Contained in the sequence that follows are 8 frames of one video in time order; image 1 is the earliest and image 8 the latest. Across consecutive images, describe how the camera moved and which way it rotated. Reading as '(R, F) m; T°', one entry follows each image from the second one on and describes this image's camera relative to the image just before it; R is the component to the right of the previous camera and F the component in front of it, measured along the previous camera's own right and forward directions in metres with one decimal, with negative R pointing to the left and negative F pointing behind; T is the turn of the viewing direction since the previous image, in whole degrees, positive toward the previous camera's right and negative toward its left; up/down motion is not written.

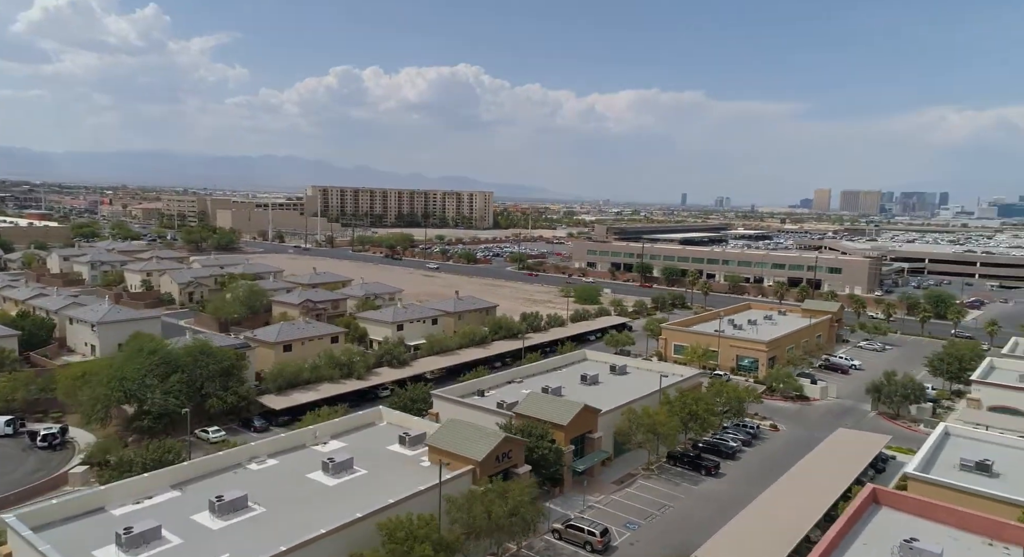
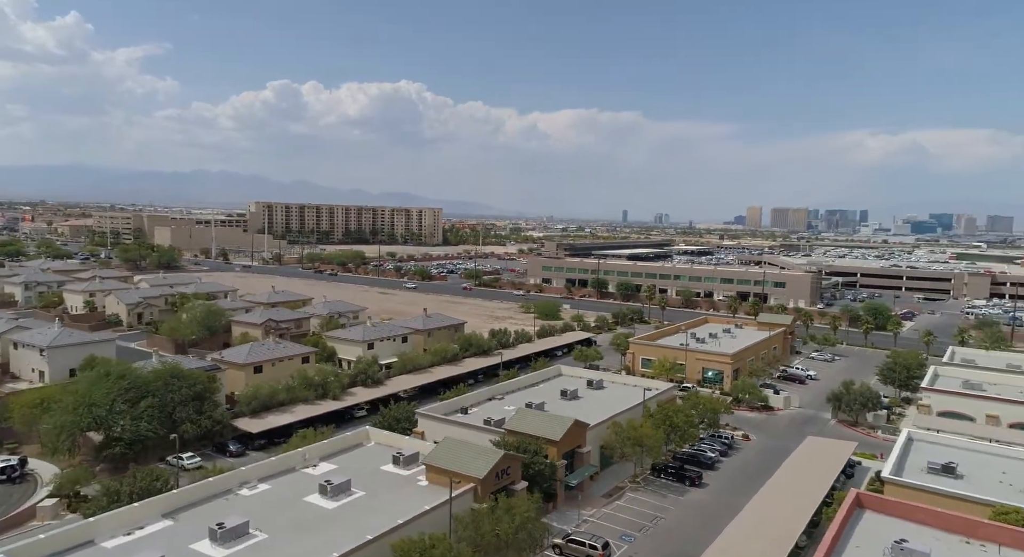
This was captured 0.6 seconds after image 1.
(-1.8, -0.3) m; +5°
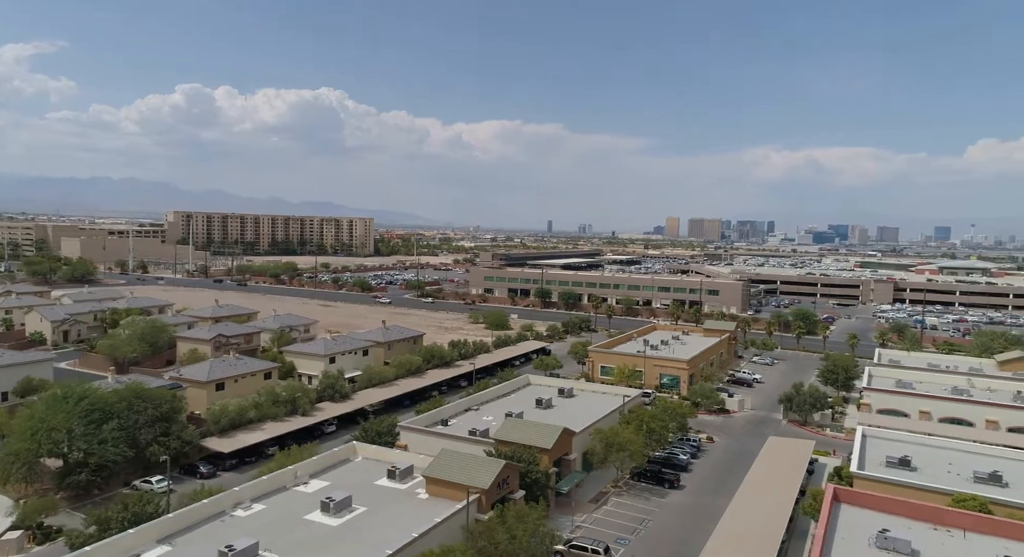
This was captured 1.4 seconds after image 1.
(-2.5, -0.3) m; +7°
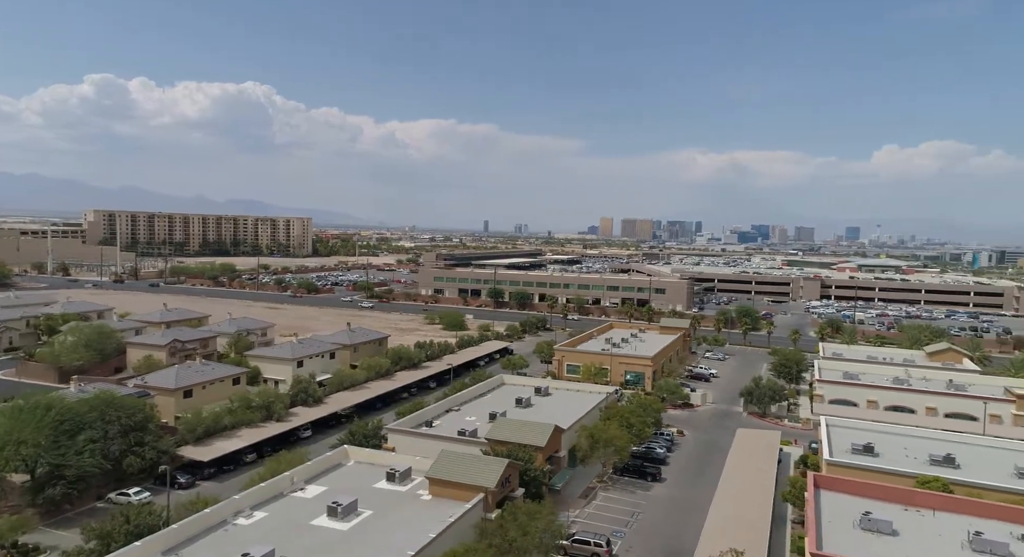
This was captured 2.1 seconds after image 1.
(-2.3, -0.3) m; +6°
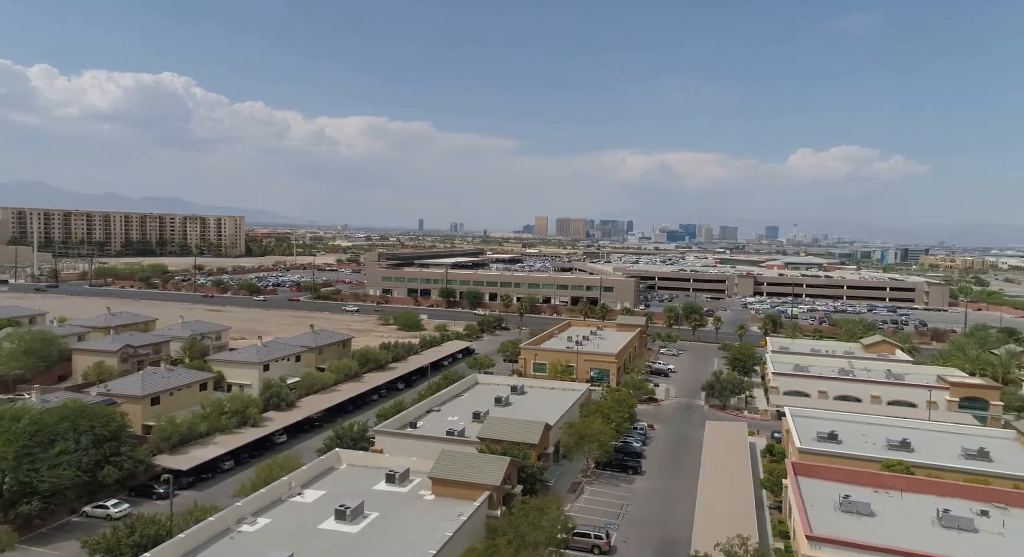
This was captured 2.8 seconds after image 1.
(-2.3, -0.2) m; +6°
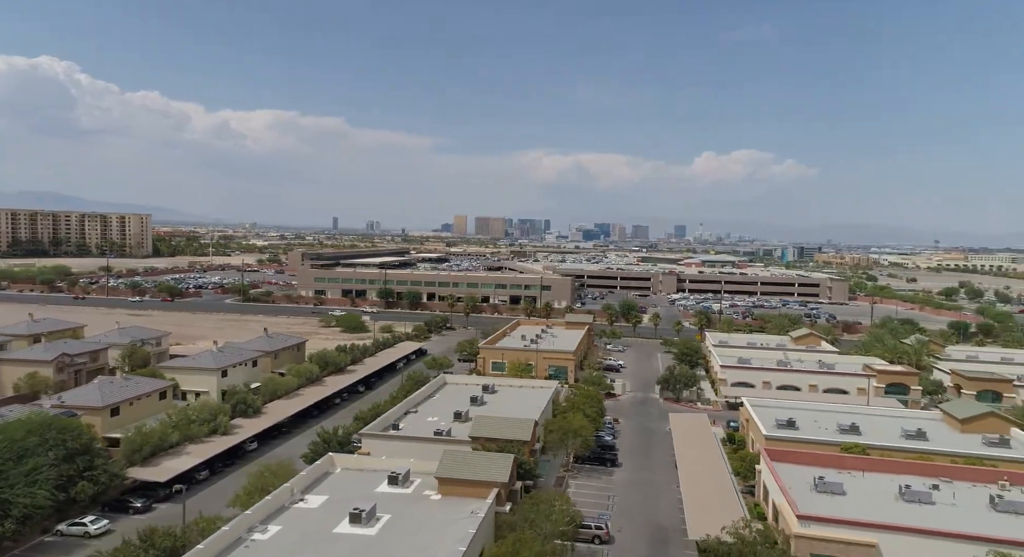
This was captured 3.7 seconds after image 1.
(-3.0, -0.2) m; +8°
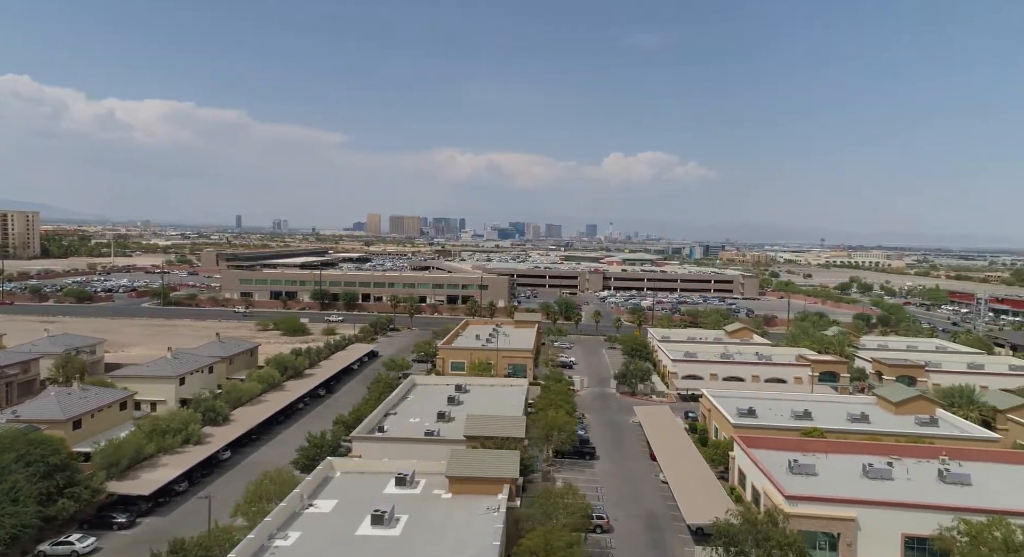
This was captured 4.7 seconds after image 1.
(-3.2, -0.2) m; +8°
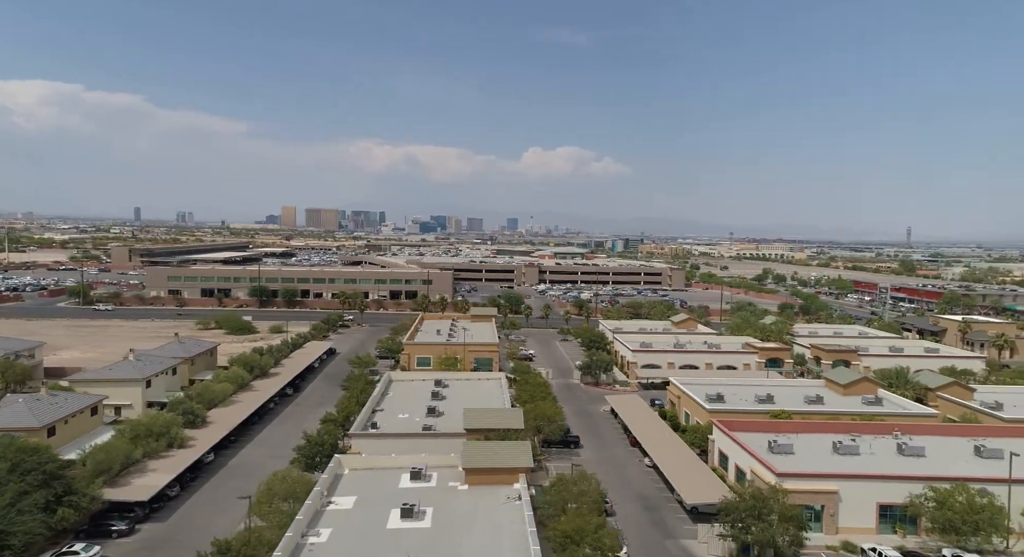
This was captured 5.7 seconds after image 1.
(-3.2, -0.2) m; +7°
